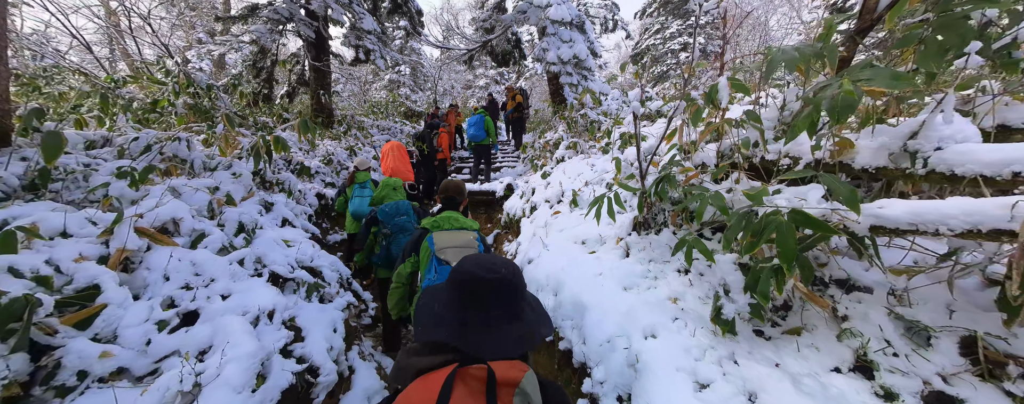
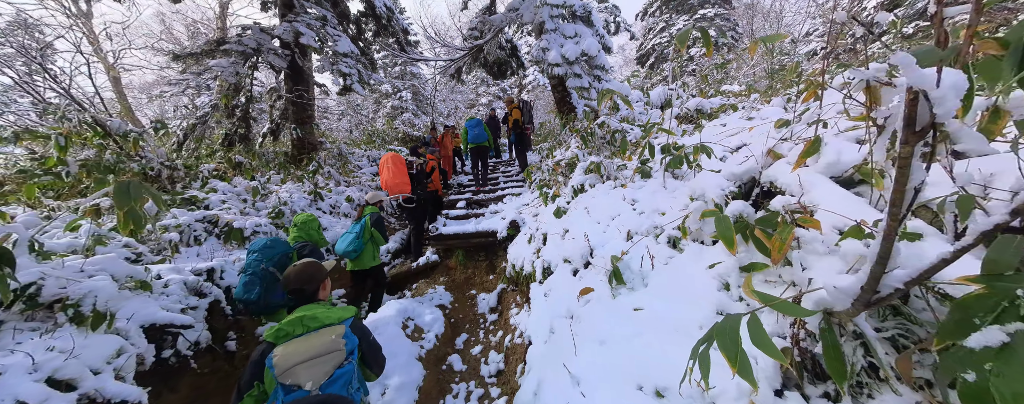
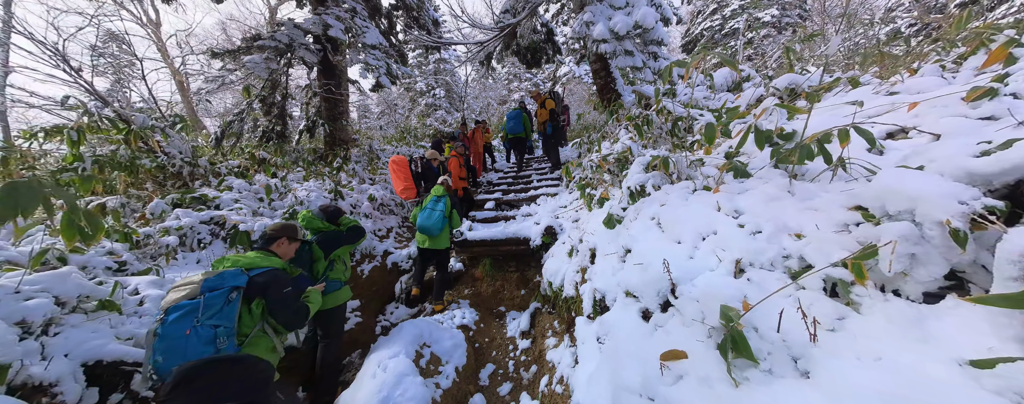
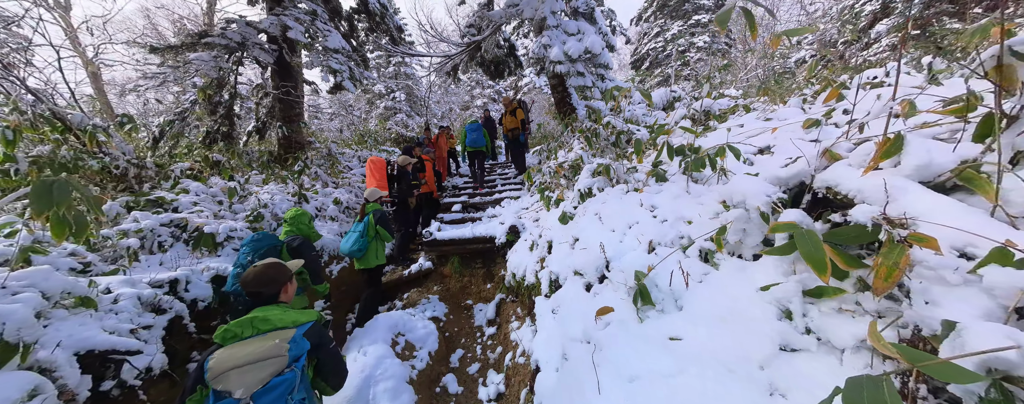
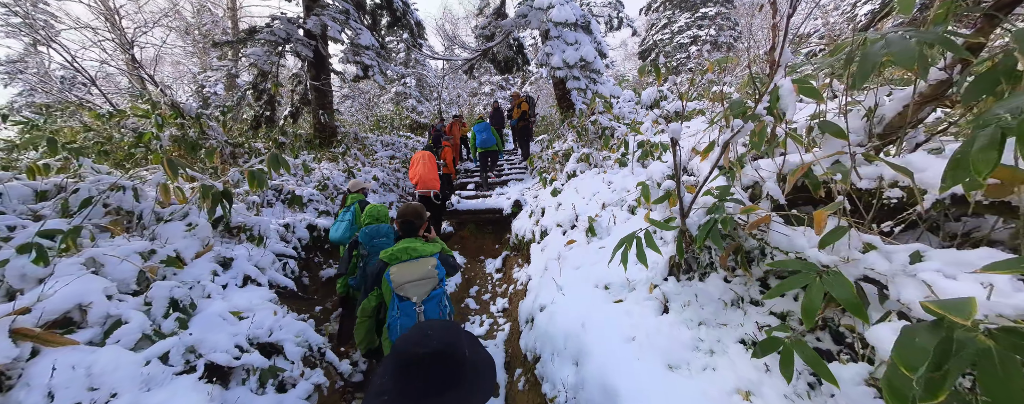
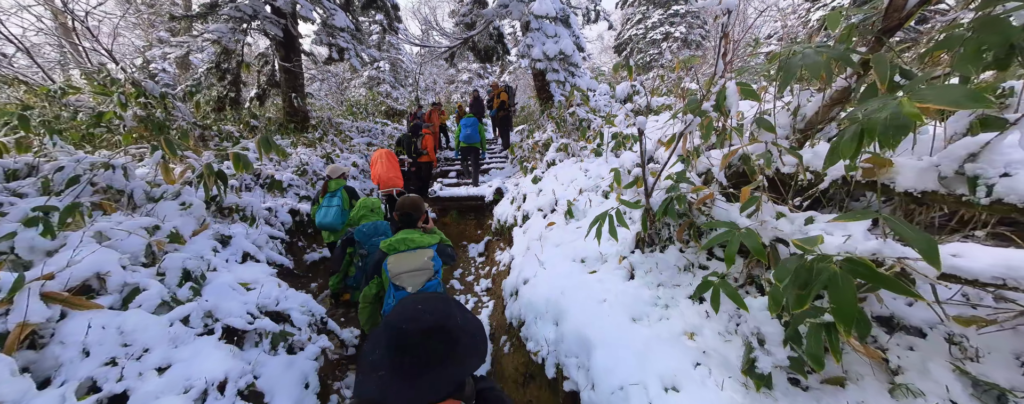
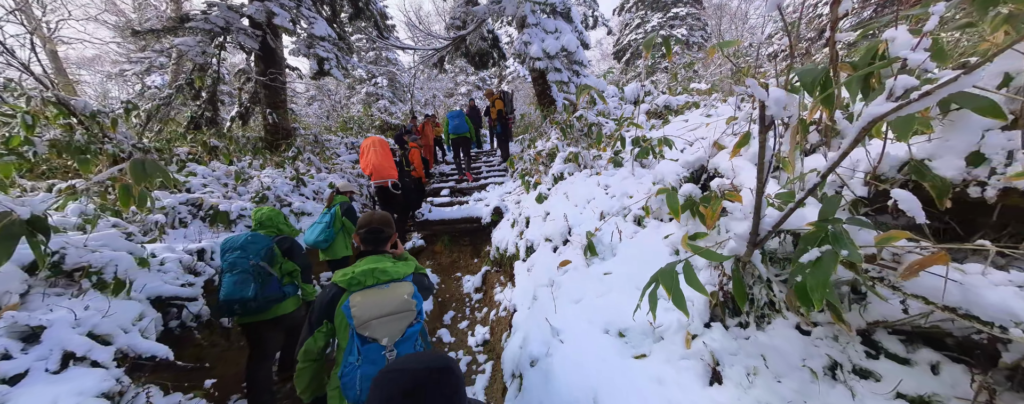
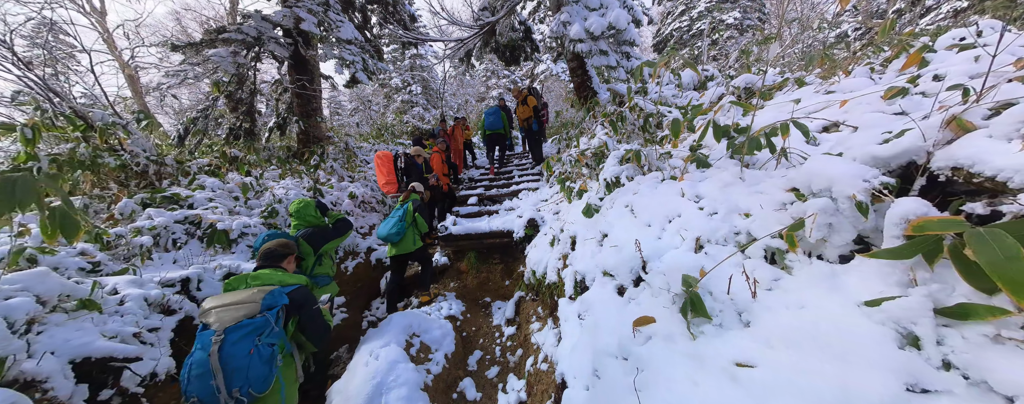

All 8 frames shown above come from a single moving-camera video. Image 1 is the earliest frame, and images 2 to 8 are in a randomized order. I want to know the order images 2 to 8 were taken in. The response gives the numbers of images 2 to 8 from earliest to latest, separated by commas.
6, 5, 7, 2, 4, 8, 3
